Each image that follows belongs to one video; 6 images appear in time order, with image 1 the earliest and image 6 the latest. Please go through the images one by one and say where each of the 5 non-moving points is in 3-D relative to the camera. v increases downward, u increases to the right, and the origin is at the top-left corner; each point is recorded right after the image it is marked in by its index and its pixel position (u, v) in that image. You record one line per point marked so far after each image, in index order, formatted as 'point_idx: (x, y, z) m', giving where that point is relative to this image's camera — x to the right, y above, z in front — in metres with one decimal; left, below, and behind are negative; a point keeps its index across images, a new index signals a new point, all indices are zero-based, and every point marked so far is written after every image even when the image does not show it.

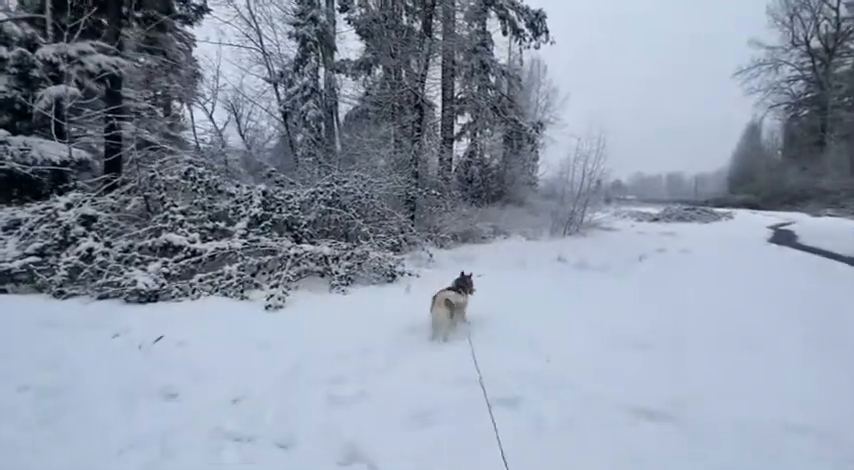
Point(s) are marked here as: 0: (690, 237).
0: (+10.8, -0.1, +16.7) m
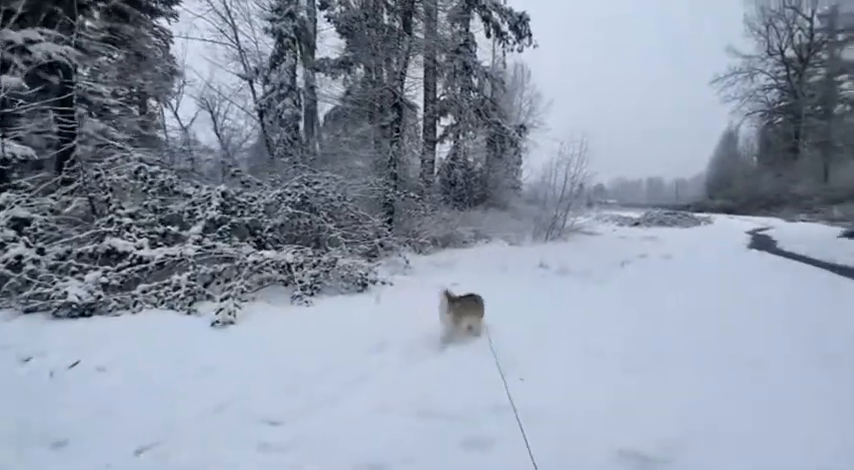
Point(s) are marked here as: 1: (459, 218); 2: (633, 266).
0: (+10.0, -0.3, +16.6) m
1: (+1.3, +0.7, +16.8) m
2: (+5.9, -0.9, +11.5) m
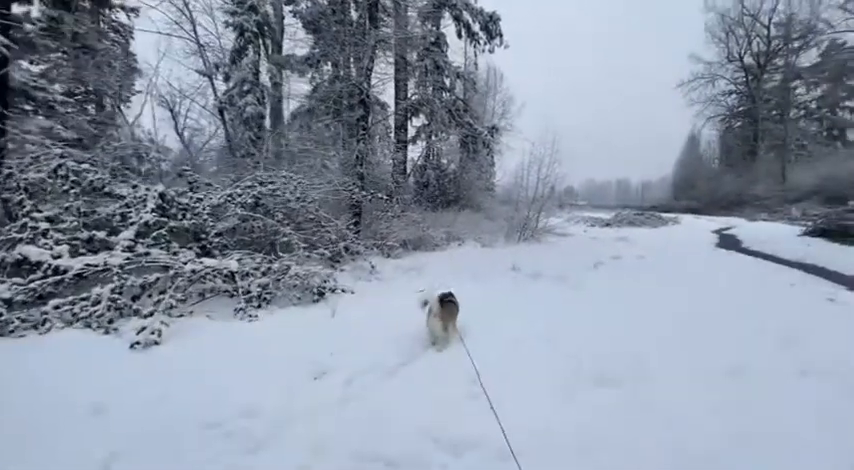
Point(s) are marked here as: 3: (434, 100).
0: (+8.9, -0.3, +16.8) m
1: (+0.1, +0.6, +16.4) m
2: (+5.1, -0.9, +11.3) m
3: (+0.3, +5.5, +16.5) m
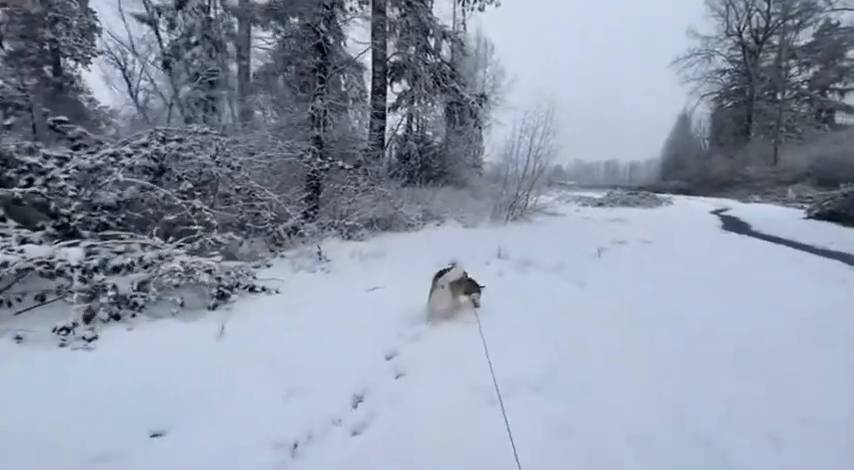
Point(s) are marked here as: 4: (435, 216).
0: (+8.1, +0.4, +15.4) m
1: (-0.7, +1.4, +14.7) m
2: (+4.4, -0.4, +9.9) m
3: (-0.4, +6.3, +14.6) m
4: (+0.3, +0.7, +14.9) m
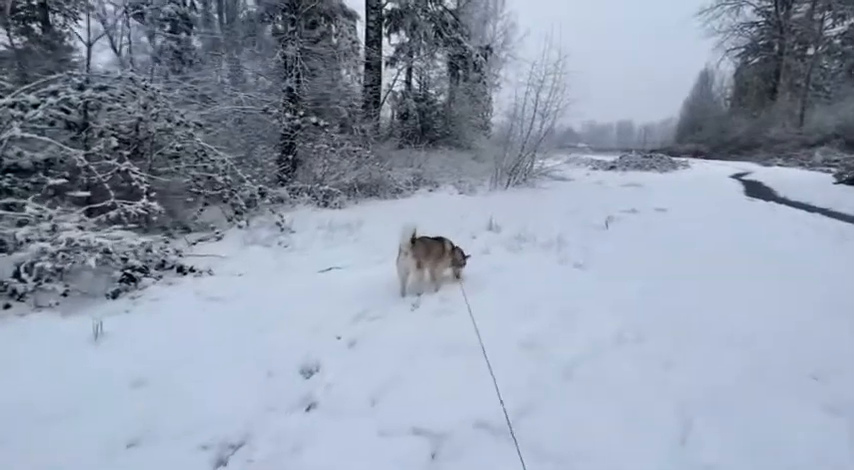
0: (+8.0, +1.6, +14.3) m
1: (-0.7, +2.5, +13.7) m
2: (+4.2, +0.3, +8.9) m
3: (-0.5, +7.5, +13.1) m
4: (+0.2, +1.9, +13.9) m
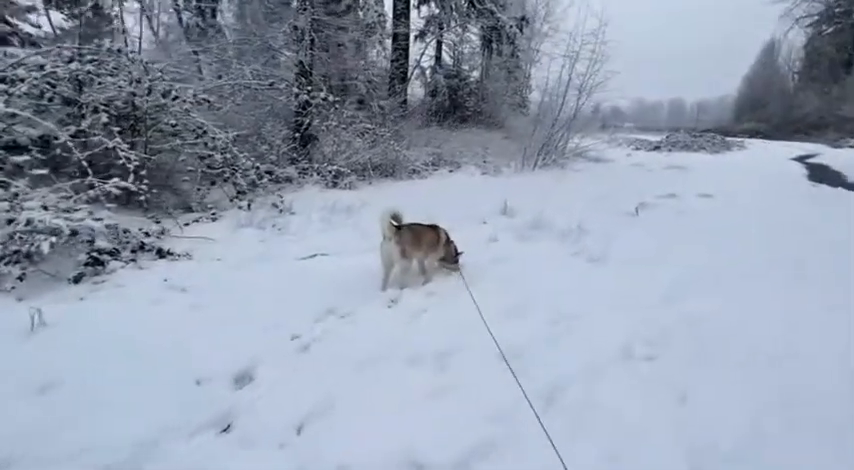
0: (+8.9, +2.0, +13.1) m
1: (+0.1, +3.1, +13.2) m
2: (+4.6, +0.6, +8.2) m
3: (+0.4, +8.0, +12.4) m
4: (+1.1, +2.5, +13.4) m
